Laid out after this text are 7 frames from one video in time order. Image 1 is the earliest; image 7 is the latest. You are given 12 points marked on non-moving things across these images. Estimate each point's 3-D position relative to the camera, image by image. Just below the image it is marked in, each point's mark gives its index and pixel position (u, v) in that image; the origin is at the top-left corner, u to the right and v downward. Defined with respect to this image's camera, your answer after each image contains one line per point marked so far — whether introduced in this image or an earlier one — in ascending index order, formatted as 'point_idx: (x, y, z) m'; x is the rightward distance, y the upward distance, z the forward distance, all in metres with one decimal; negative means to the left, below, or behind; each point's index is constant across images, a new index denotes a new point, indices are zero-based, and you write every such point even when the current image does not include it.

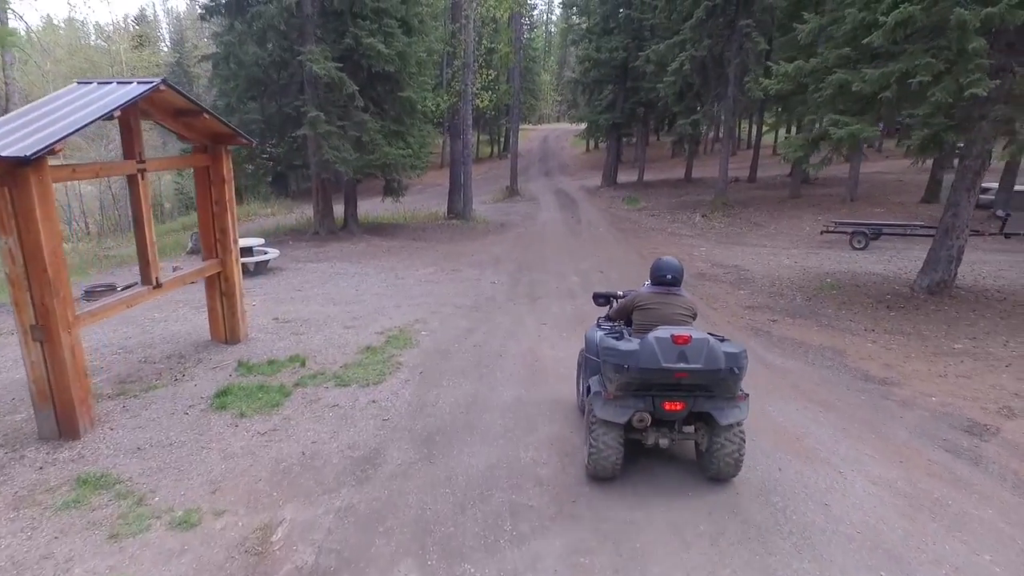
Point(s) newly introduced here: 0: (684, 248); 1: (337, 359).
0: (+4.5, +1.0, +17.5) m
1: (-1.9, -0.8, +7.0) m
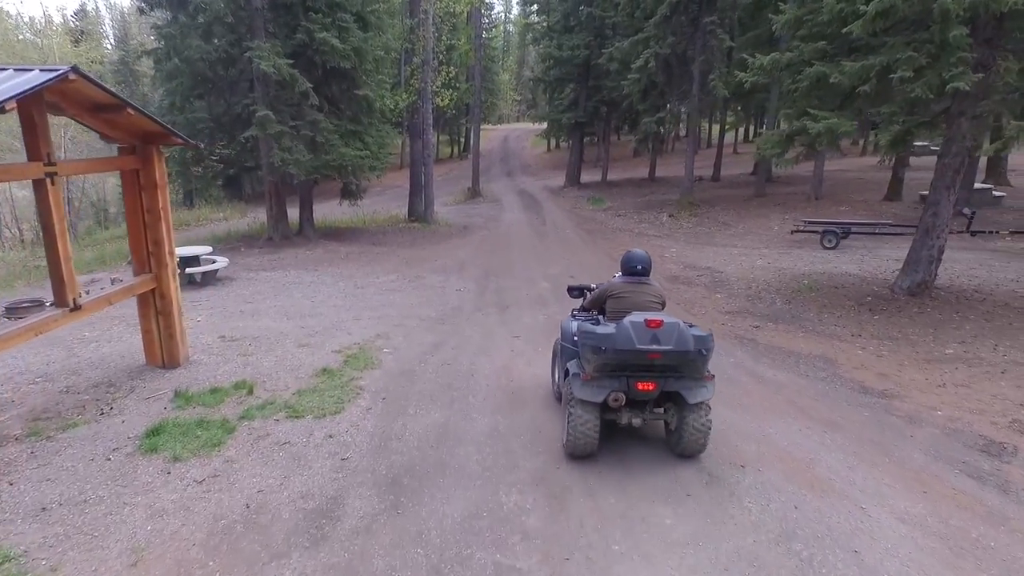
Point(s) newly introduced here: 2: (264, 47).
0: (+3.7, +1.0, +17.0) m
1: (-2.1, -0.9, +6.3) m
2: (-5.8, +5.7, +15.4) m
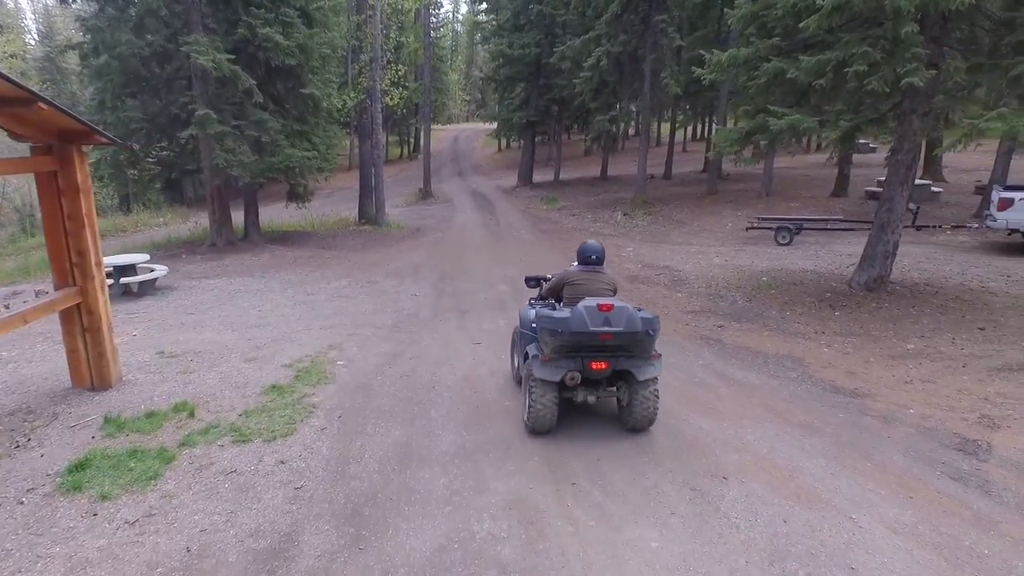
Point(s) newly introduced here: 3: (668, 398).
0: (+2.5, +1.0, +16.9) m
1: (-2.4, -1.0, +5.8) m
2: (-6.8, +5.5, +14.6) m
3: (+1.5, -1.1, +6.3) m
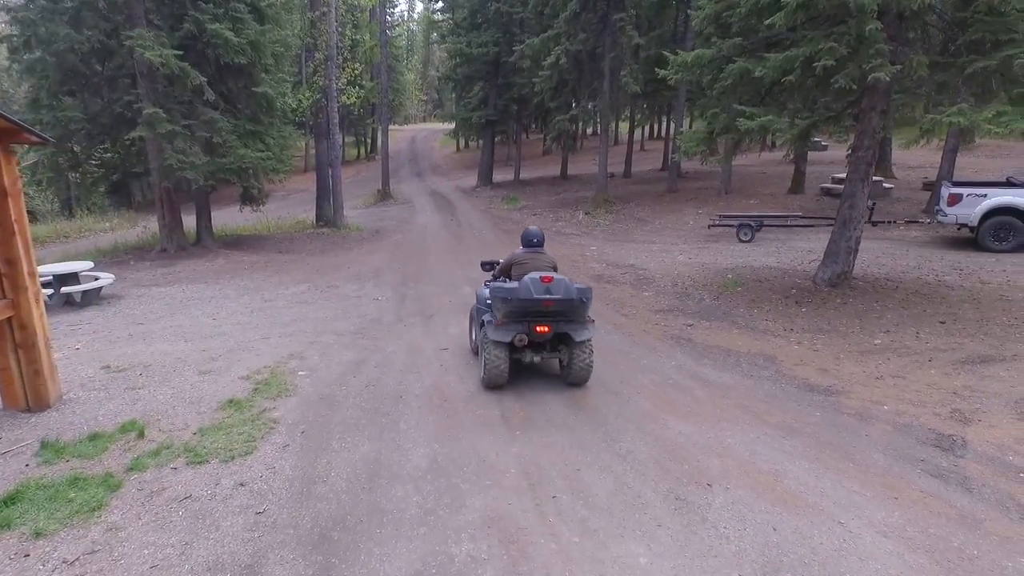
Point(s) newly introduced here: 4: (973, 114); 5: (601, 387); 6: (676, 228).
0: (+1.6, +1.0, +16.8) m
1: (-2.6, -1.1, +5.4) m
2: (-7.7, +5.3, +14.0) m
3: (+1.2, -1.1, +6.2) m
4: (+5.2, +2.0, +7.5) m
5: (+0.9, -1.0, +6.5) m
6: (+4.7, +1.7, +18.8) m
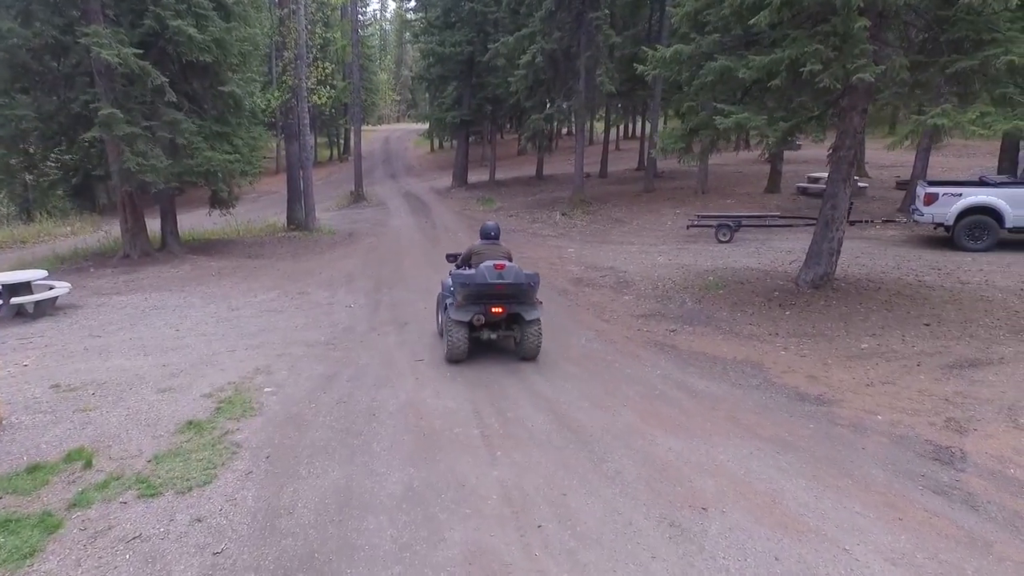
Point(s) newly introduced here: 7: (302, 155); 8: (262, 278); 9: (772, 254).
0: (+1.0, +0.9, +16.6) m
1: (-2.8, -1.2, +5.0) m
2: (-8.2, +5.1, +13.4) m
3: (+1.0, -1.1, +5.9) m
4: (+5.0, +1.9, +7.4) m
5: (+0.7, -1.1, +6.2) m
6: (+4.0, +1.7, +18.6) m
7: (-6.2, +4.0, +19.6) m
8: (-5.3, +0.2, +14.0) m
9: (+5.4, +0.7, +13.8) m
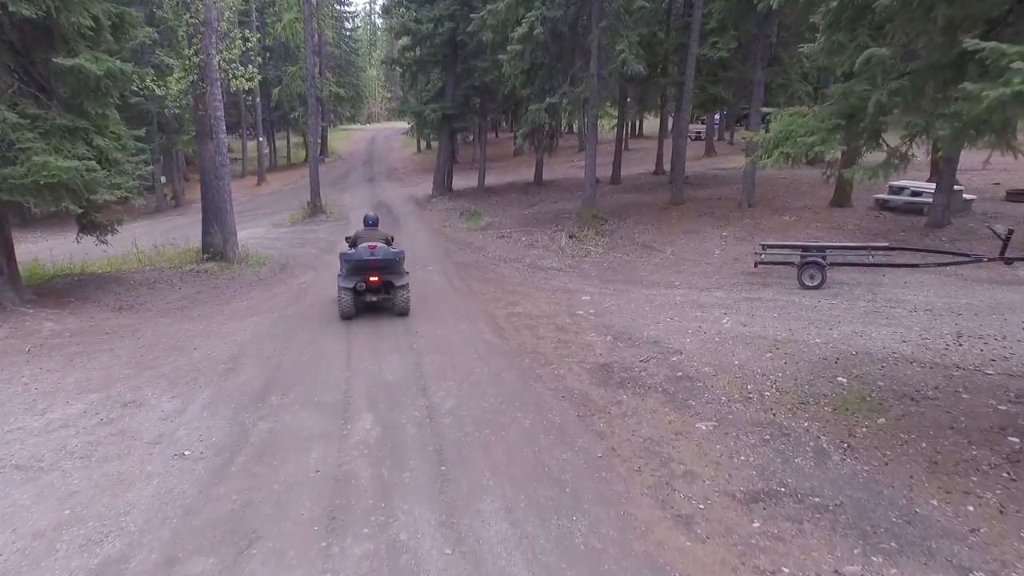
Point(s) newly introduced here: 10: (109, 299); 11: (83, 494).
0: (+0.8, -0.2, +11.4) m
1: (-2.9, -2.3, -0.2) m
2: (-8.4, +4.0, +8.1) m
3: (+0.9, -2.3, +0.7) m
4: (+4.8, +0.8, +2.2) m
5: (+0.5, -2.2, +1.0) m
6: (+3.8, +0.6, +13.4) m
7: (-6.4, +2.8, +14.4) m
8: (-5.5, -0.9, +8.8) m
9: (+5.2, -0.4, +8.6) m
10: (-7.4, -0.2, +12.1) m
11: (-3.3, -1.6, +5.1) m
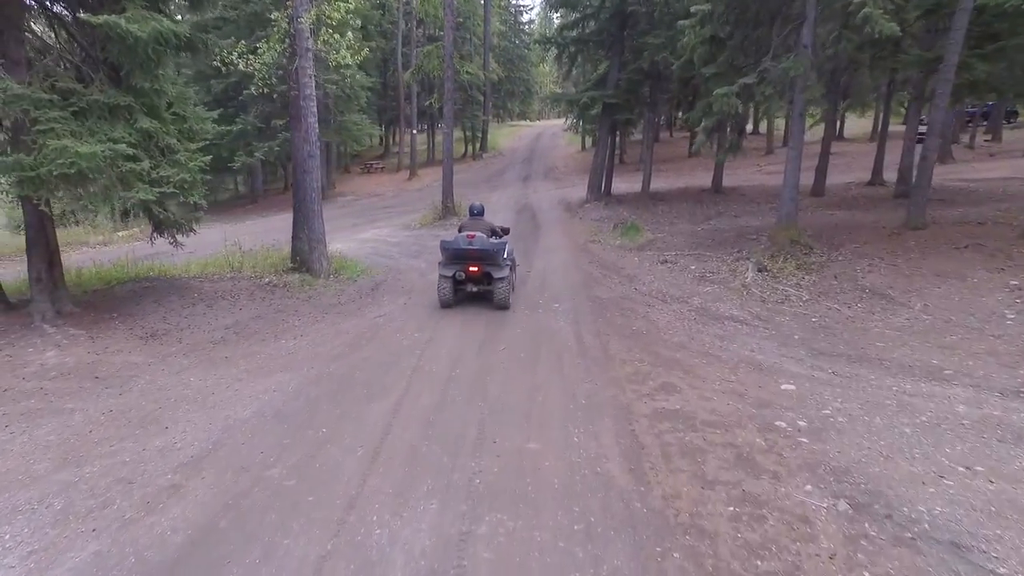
0: (+2.4, -1.0, +7.0) m
1: (-4.2, -2.8, -3.3) m
2: (-7.0, +3.8, +6.1) m
3: (-0.3, -3.0, -3.4) m
4: (+4.1, -0.2, -2.9) m
5: (-0.5, -2.9, -3.0) m
6: (+5.9, -0.5, +8.2) m
7: (-3.6, +2.5, +11.7) m
8: (-4.4, -1.3, +6.0) m
9: (+6.0, -1.6, +3.2) m
10: (-5.3, -0.4, +9.7) m
11: (-3.2, -2.0, +1.9) m
